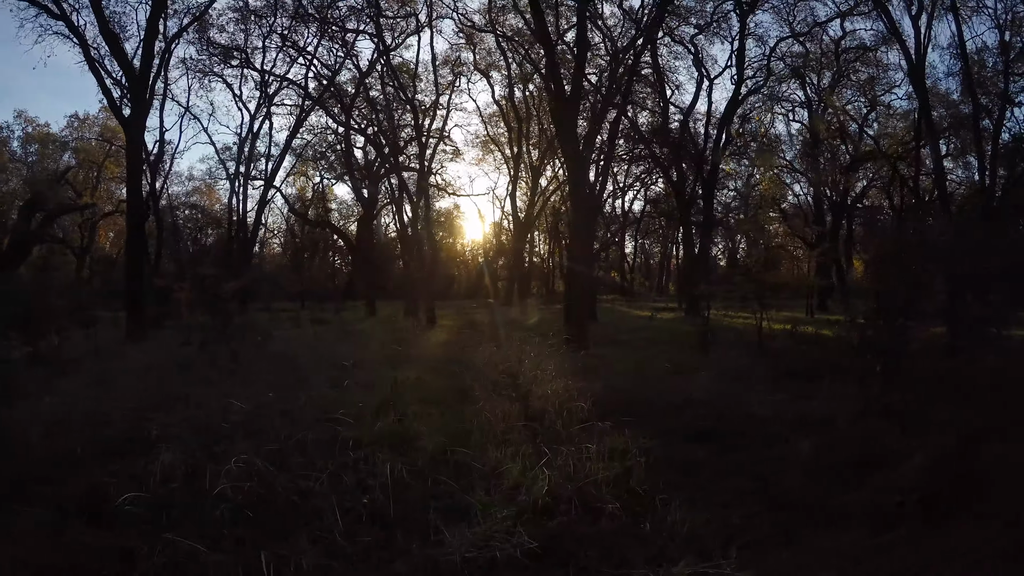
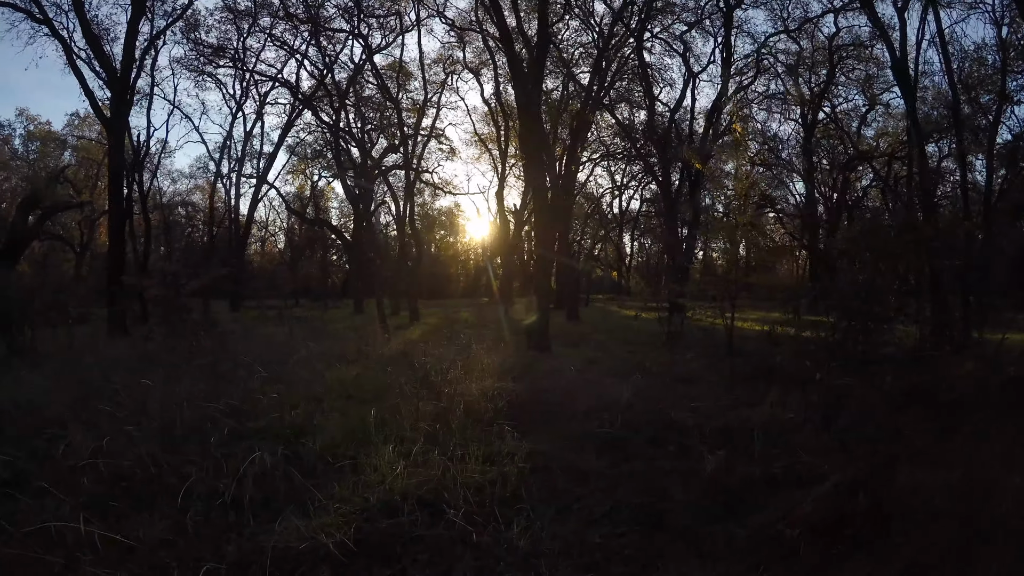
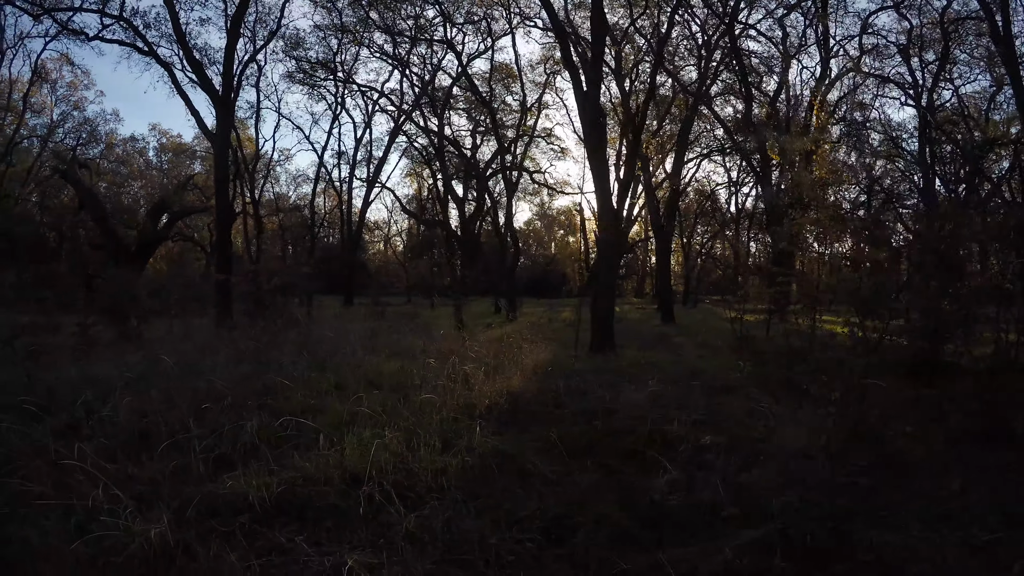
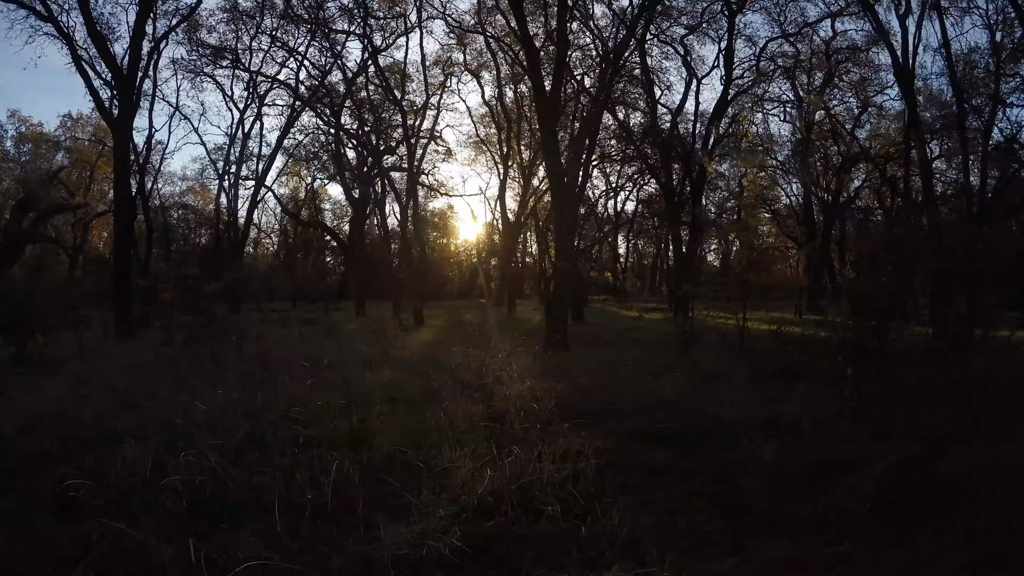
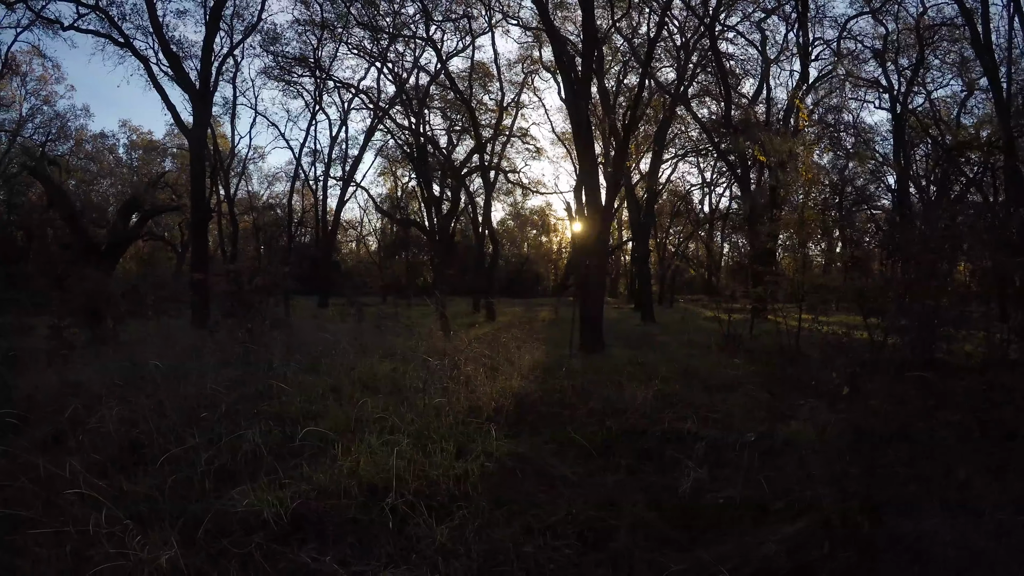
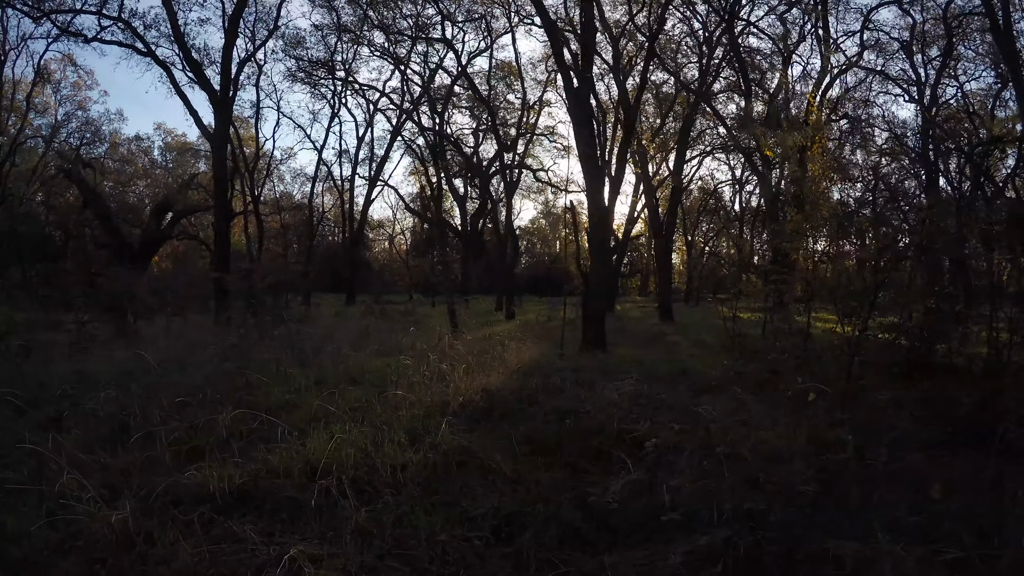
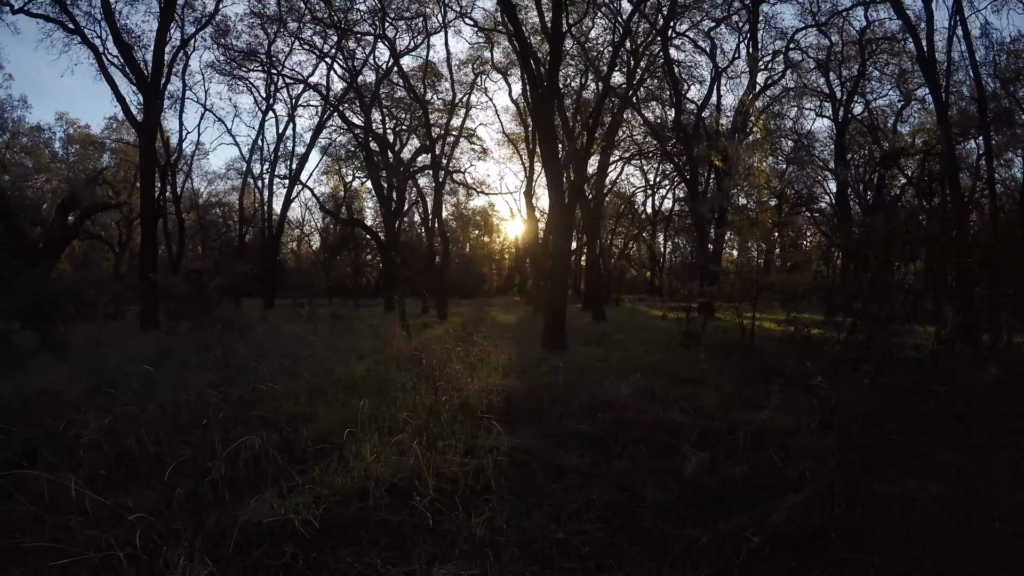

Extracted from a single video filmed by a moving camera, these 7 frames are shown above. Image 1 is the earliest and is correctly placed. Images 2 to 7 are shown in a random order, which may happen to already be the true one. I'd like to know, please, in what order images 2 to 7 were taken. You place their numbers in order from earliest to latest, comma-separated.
4, 2, 7, 5, 3, 6
